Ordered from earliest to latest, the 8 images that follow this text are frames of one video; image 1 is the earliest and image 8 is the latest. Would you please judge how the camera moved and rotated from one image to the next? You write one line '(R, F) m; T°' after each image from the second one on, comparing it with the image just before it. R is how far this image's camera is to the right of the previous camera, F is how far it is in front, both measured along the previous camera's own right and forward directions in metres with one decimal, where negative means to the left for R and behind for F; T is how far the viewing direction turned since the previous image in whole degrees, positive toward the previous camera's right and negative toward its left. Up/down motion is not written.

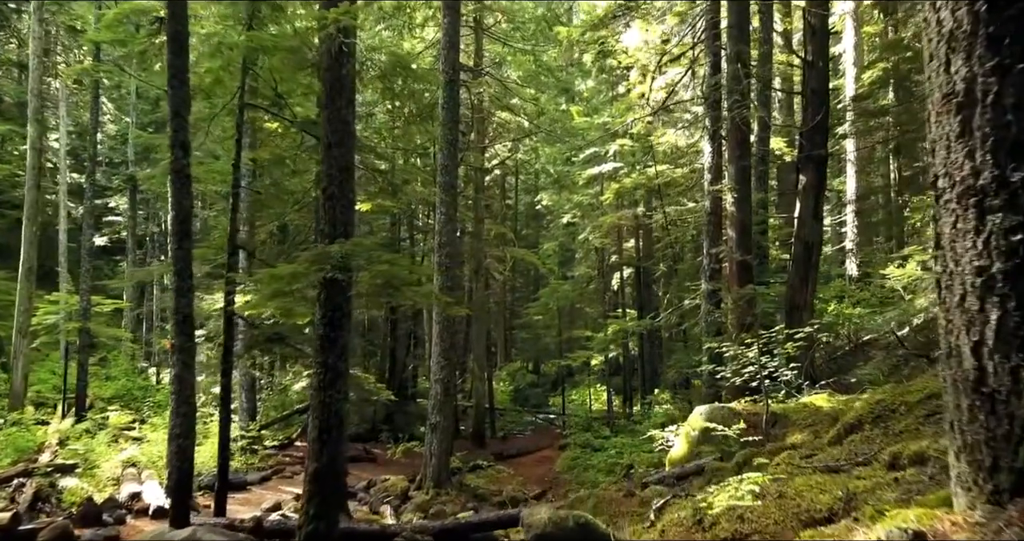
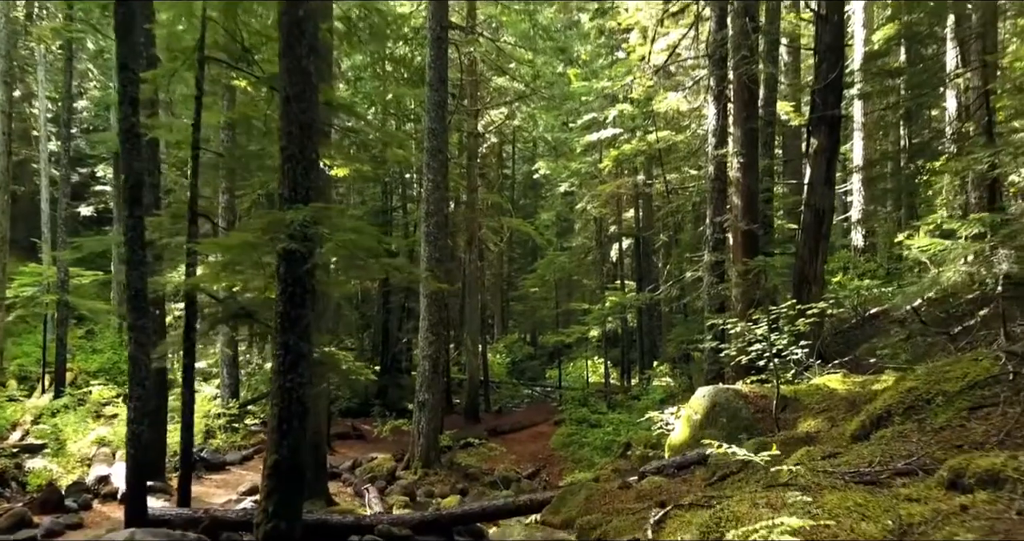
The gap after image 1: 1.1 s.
(+0.1, +0.7) m; 0°
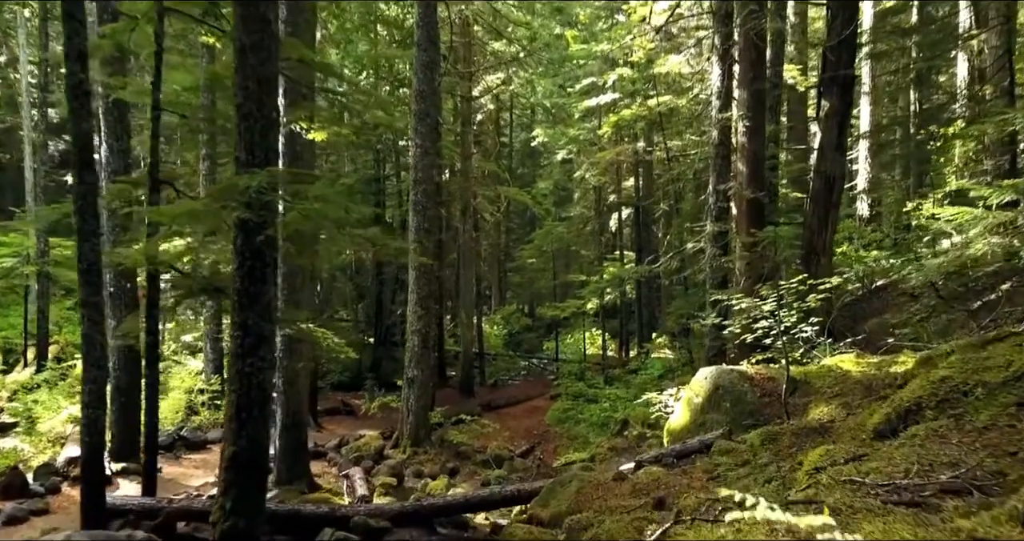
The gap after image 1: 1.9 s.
(+0.1, +0.6) m; 0°
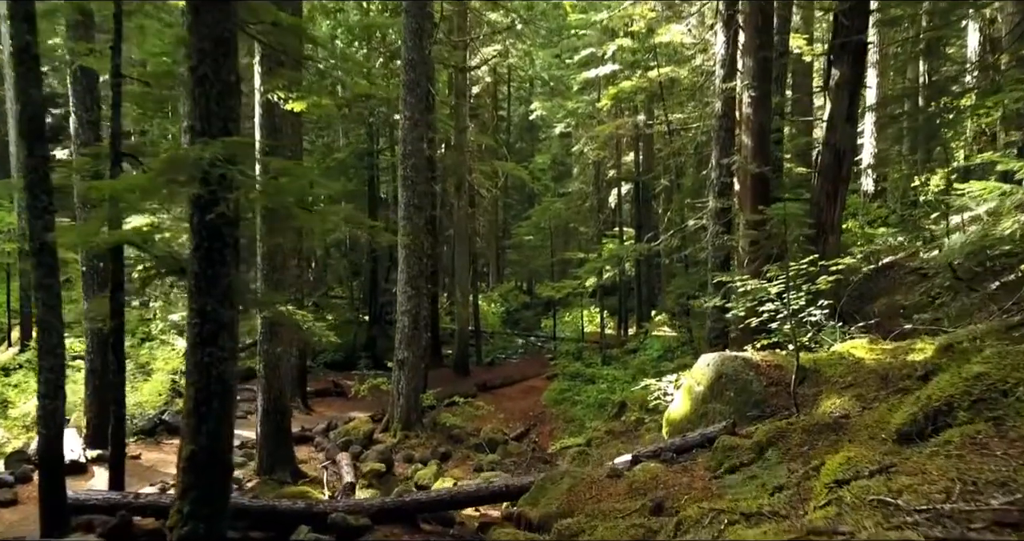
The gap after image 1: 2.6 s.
(+0.1, +0.5) m; 0°
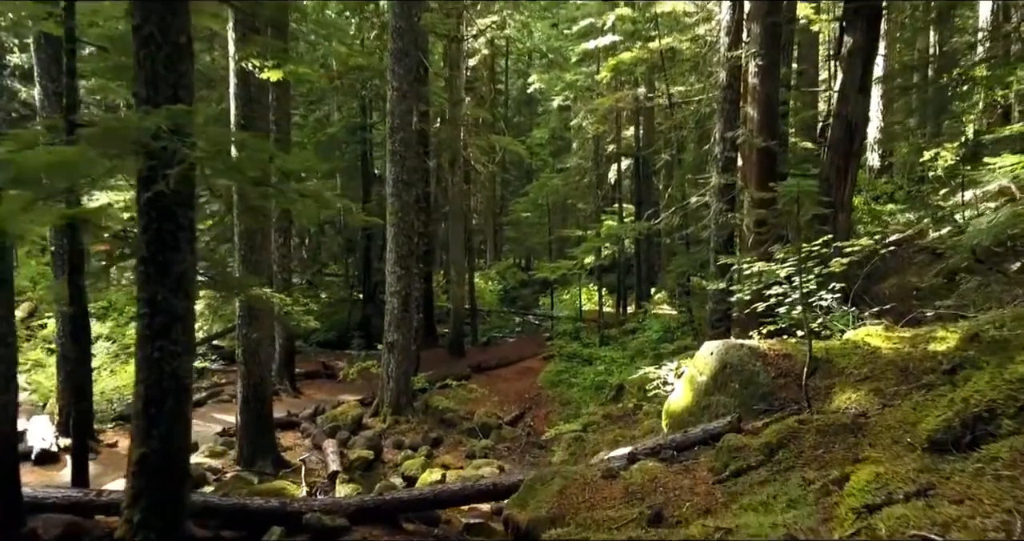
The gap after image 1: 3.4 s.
(+0.1, +0.5) m; 0°
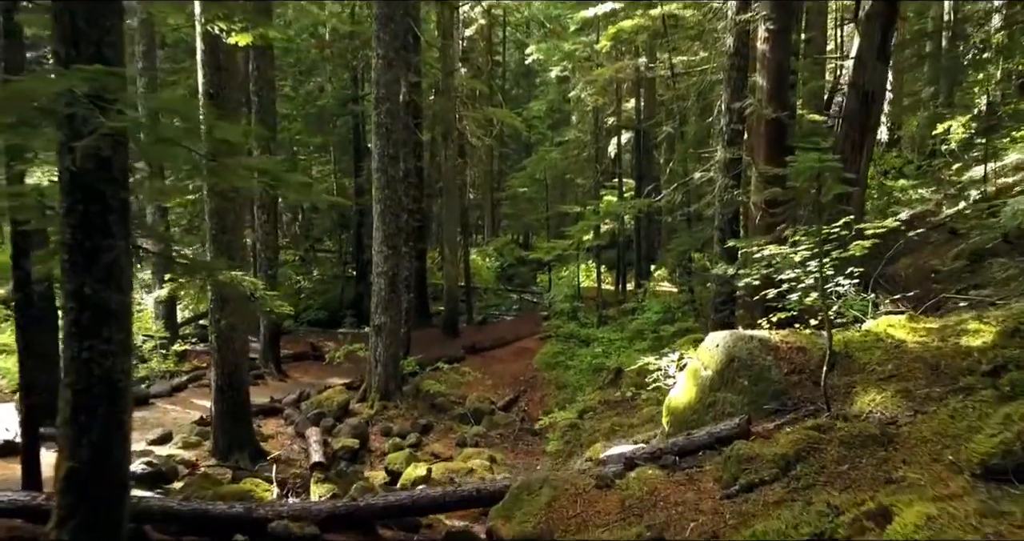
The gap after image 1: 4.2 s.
(+0.1, +0.6) m; 0°
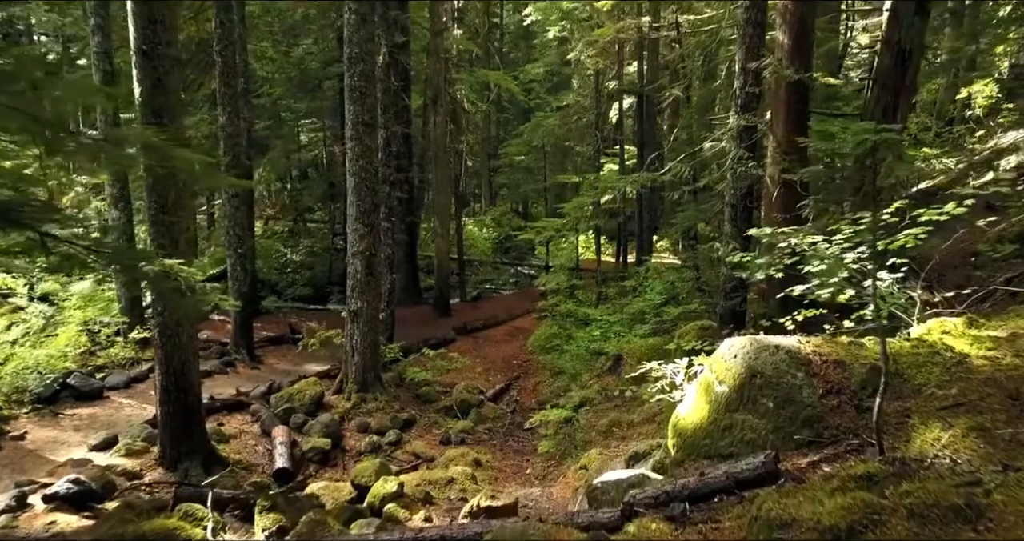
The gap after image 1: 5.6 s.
(+0.2, +1.0) m; 0°
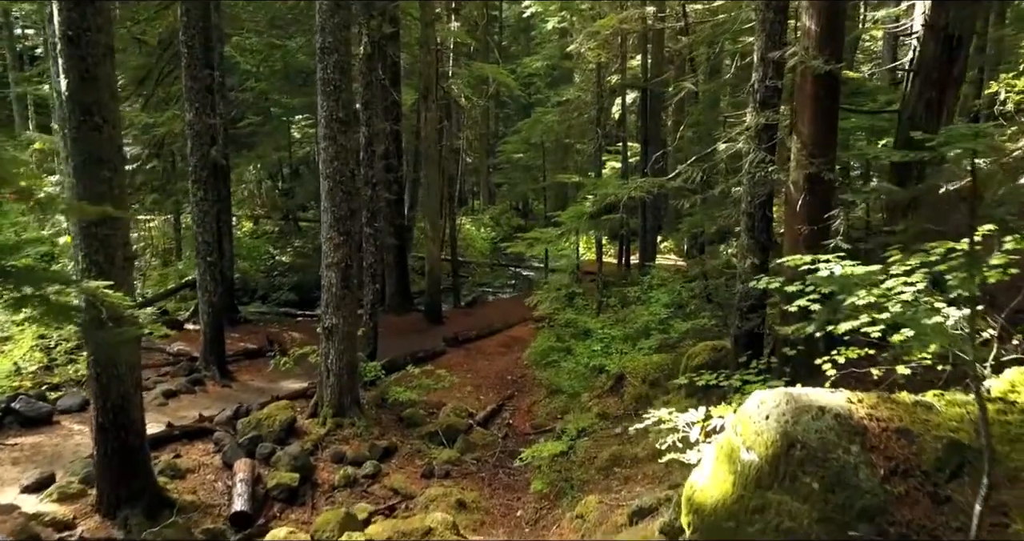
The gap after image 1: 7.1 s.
(+0.1, +1.0) m; 0°
